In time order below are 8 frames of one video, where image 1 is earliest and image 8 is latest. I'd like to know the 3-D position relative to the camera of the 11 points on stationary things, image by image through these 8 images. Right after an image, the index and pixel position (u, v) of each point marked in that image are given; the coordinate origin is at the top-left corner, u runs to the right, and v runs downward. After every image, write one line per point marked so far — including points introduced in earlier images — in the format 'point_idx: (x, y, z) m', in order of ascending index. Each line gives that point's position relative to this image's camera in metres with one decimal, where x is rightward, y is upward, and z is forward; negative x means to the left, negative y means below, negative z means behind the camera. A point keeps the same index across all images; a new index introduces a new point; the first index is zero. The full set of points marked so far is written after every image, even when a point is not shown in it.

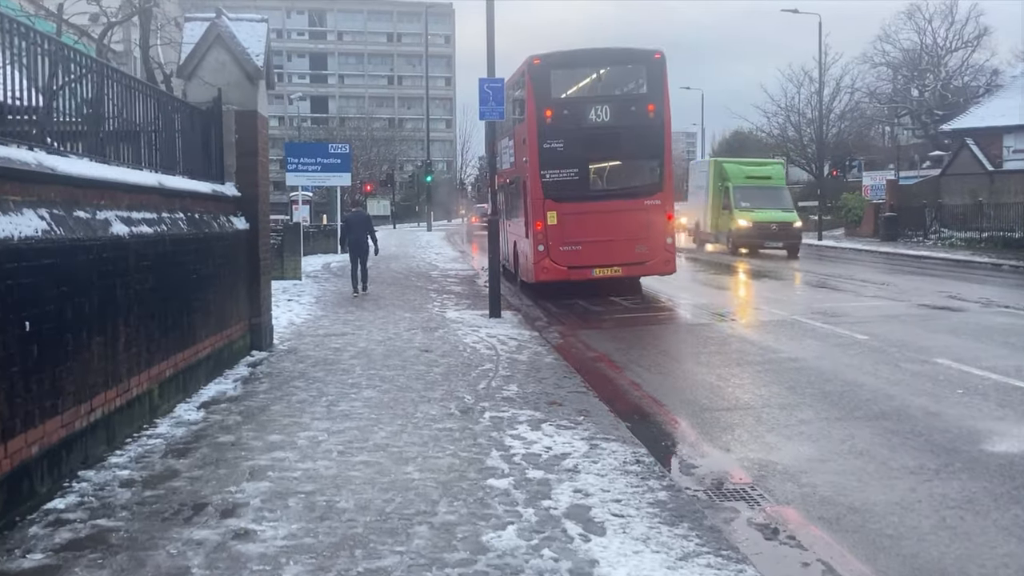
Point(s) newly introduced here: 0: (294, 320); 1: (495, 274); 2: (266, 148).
0: (-3.5, -0.5, +13.9) m
1: (-0.3, +0.2, +14.9) m
2: (-3.1, +1.8, +11.3) m
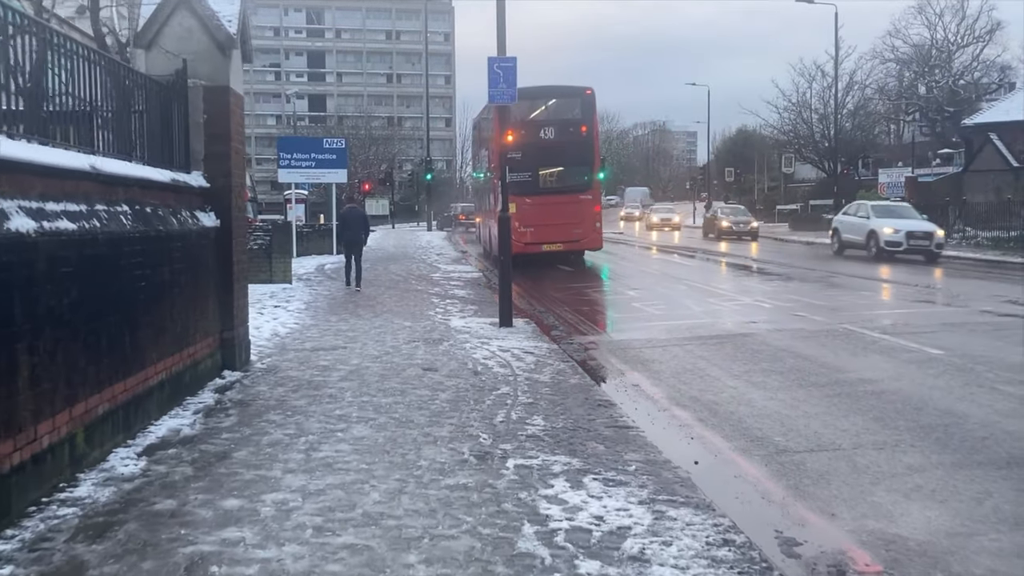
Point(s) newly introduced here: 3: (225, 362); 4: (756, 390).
0: (-3.3, -0.6, +12.2) m
1: (-0.1, +0.2, +13.3) m
2: (-2.9, +1.7, +9.6) m
3: (-3.0, -0.8, +9.2) m
4: (+2.4, -1.0, +8.7) m
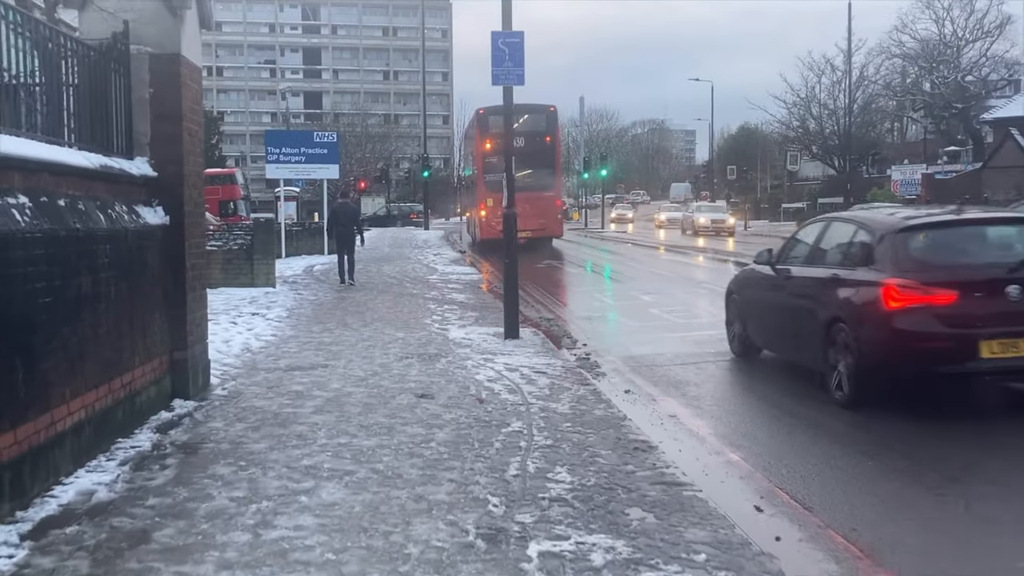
0: (-3.2, -0.7, +10.6) m
1: (0.0, +0.1, +11.7) m
2: (-2.8, +1.6, +8.0) m
3: (-2.9, -0.9, +7.6) m
4: (+2.5, -1.1, +7.1) m
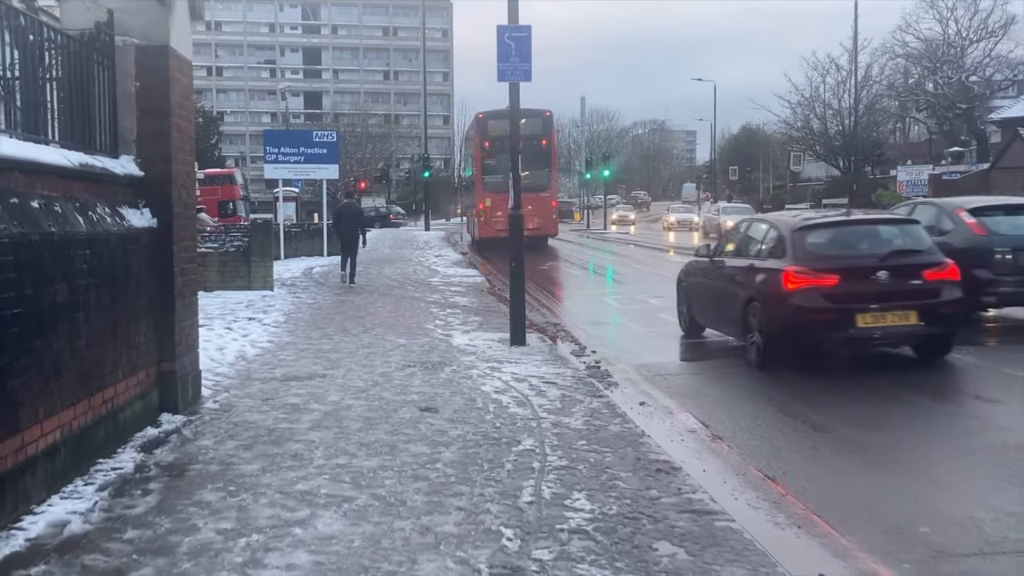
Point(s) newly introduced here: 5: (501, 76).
0: (-3.1, -0.8, +10.2) m
1: (+0.1, 0.0, +11.2) m
2: (-2.8, +1.6, +7.5) m
3: (-2.8, -0.9, +7.1) m
4: (+2.6, -1.2, +6.7) m
5: (-0.1, +2.7, +11.1) m
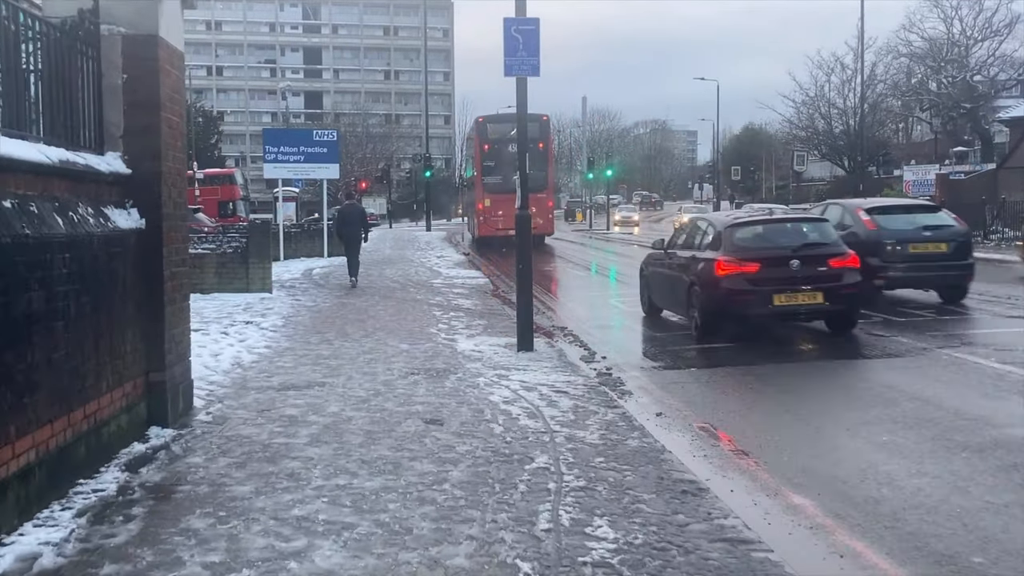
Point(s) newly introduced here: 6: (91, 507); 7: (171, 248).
0: (-3.0, -0.8, +9.8) m
1: (+0.2, 0.0, +10.8) m
2: (-2.7, +1.5, +7.1) m
3: (-2.7, -1.0, +6.7) m
4: (+2.7, -1.2, +6.2) m
5: (0.0, +2.6, +10.6) m
6: (-2.3, -1.2, +4.9) m
7: (-2.6, +0.3, +6.9) m
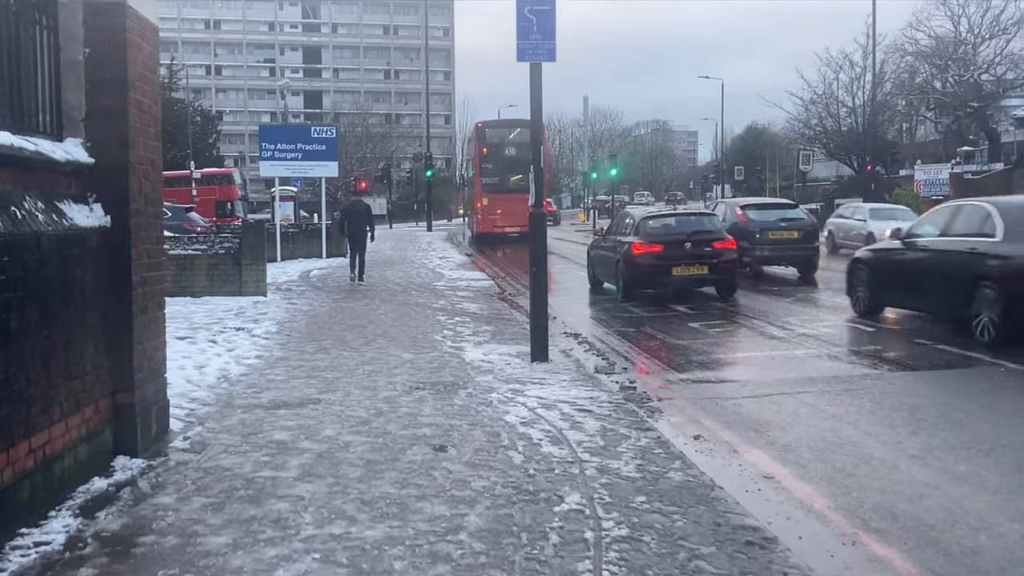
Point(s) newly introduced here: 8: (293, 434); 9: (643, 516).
0: (-2.9, -0.8, +8.9) m
1: (+0.3, -0.1, +9.9) m
2: (-2.5, +1.5, +6.2) m
3: (-2.6, -1.0, +5.8) m
4: (+2.8, -1.3, +5.3) m
5: (+0.1, +2.6, +9.7) m
6: (-2.2, -1.3, +4.0) m
7: (-2.5, +0.3, +6.0) m
8: (-1.6, -1.1, +6.6) m
9: (+0.7, -1.2, +4.8) m
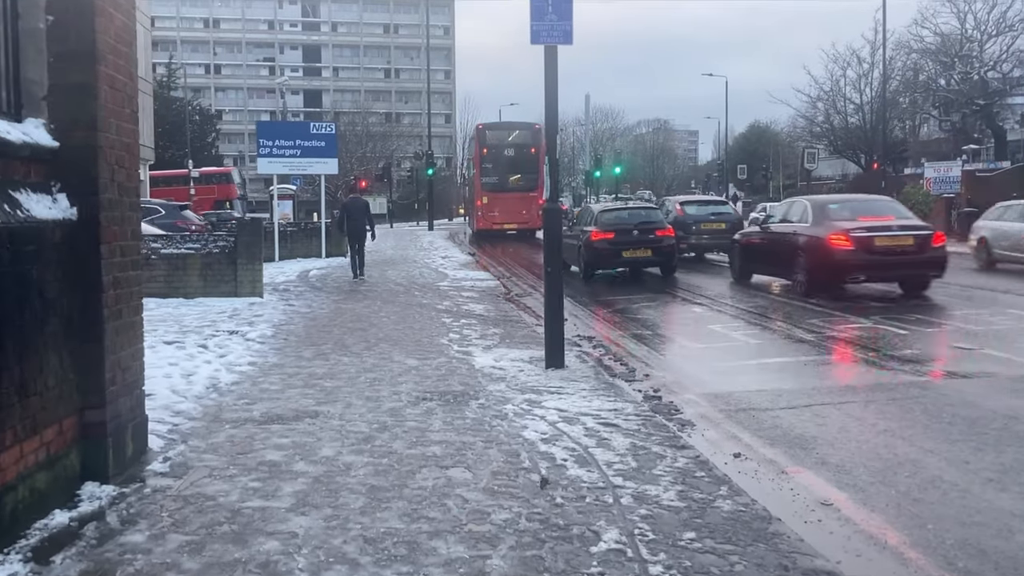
0: (-2.7, -0.9, +8.1) m
1: (+0.4, -0.1, +9.2) m
2: (-2.4, +1.5, +5.5) m
3: (-2.4, -1.0, +5.1) m
4: (+3.0, -1.3, +4.6) m
5: (+0.2, +2.6, +9.0) m
6: (-2.0, -1.3, +3.3) m
7: (-2.4, +0.2, +5.2) m
8: (-1.5, -1.1, +5.8) m
9: (+0.8, -1.2, +4.1) m
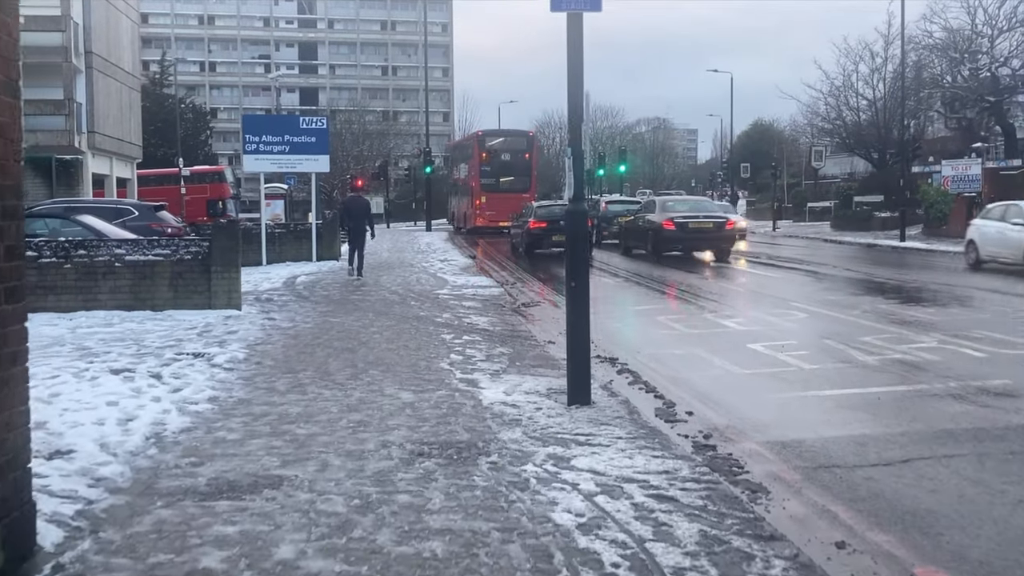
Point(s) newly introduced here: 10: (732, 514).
0: (-2.6, -1.0, +6.5) m
1: (+0.6, -0.3, +7.5) m
2: (-2.2, +1.3, +3.9) m
3: (-2.3, -1.2, +3.5) m
4: (+3.1, -1.4, +3.0) m
5: (+0.4, +2.4, +7.4) m
6: (-1.9, -1.5, +1.7) m
7: (-2.2, +0.1, +3.6) m
8: (-1.3, -1.3, +4.2) m
9: (+1.0, -1.4, +2.5) m
10: (+1.2, -1.2, +4.9) m
